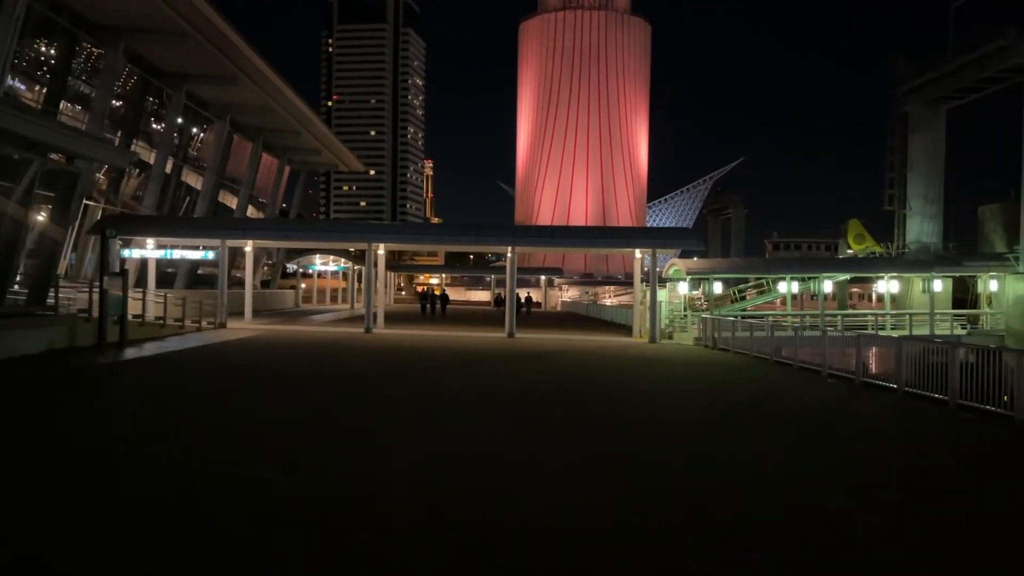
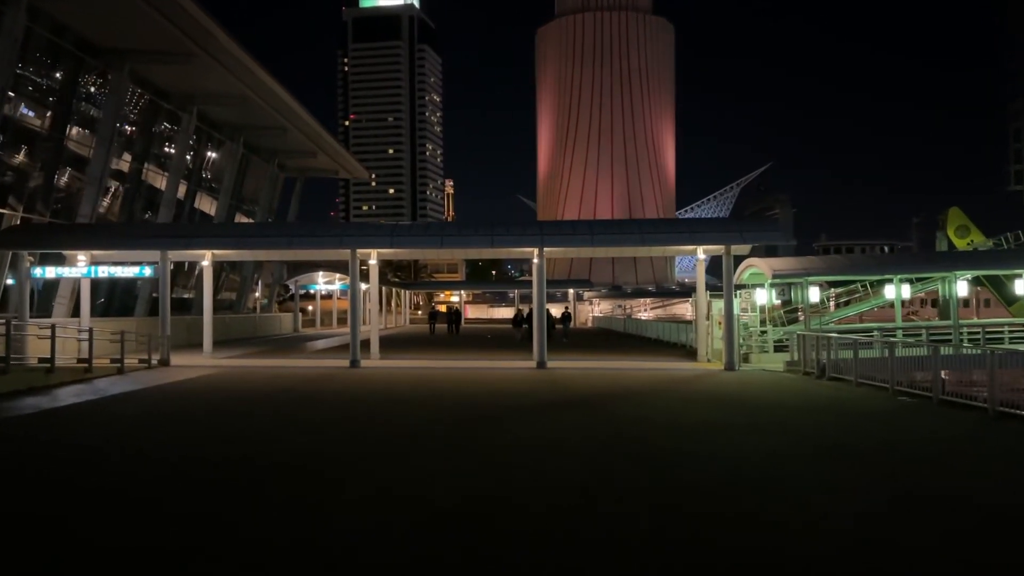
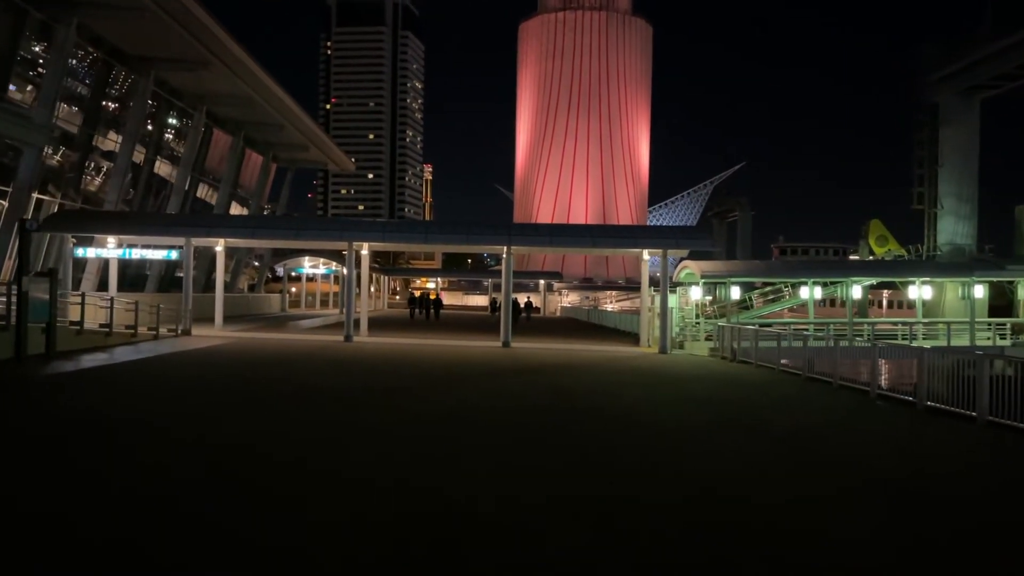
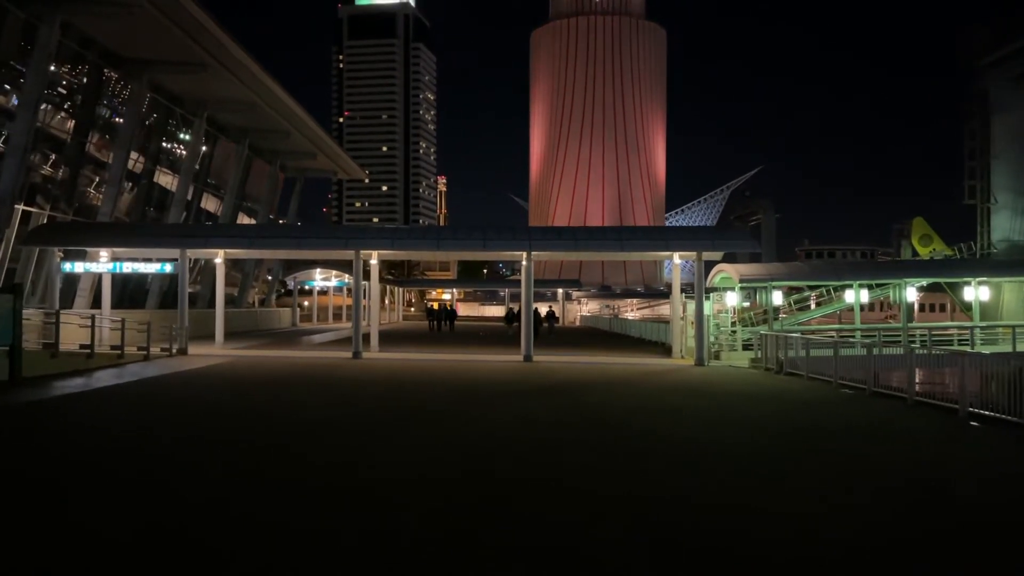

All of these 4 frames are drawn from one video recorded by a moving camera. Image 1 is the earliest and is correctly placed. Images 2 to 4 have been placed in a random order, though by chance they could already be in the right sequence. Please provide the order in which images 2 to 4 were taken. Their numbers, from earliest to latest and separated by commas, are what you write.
3, 4, 2
